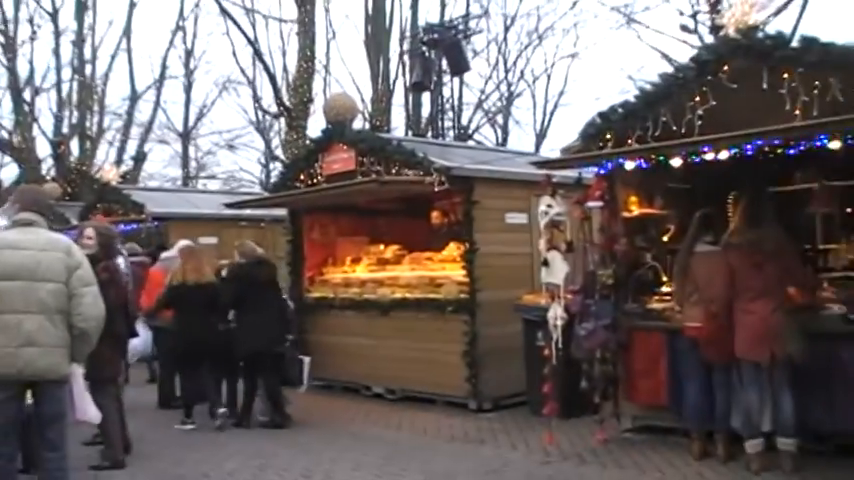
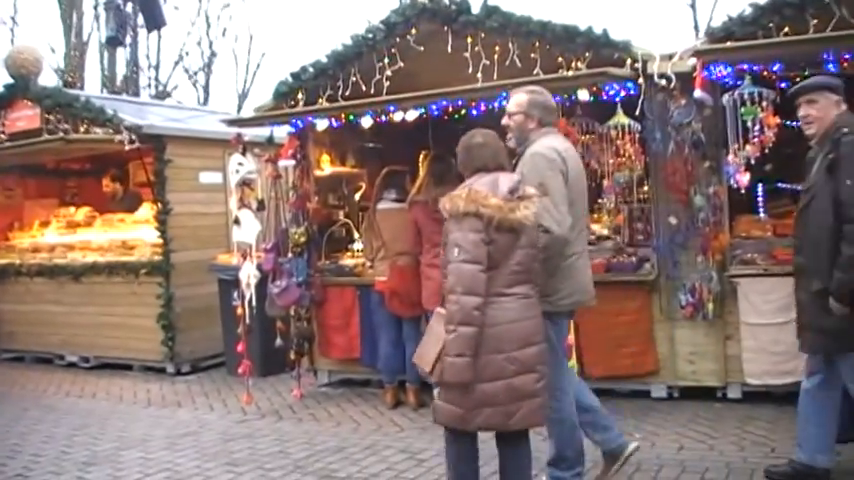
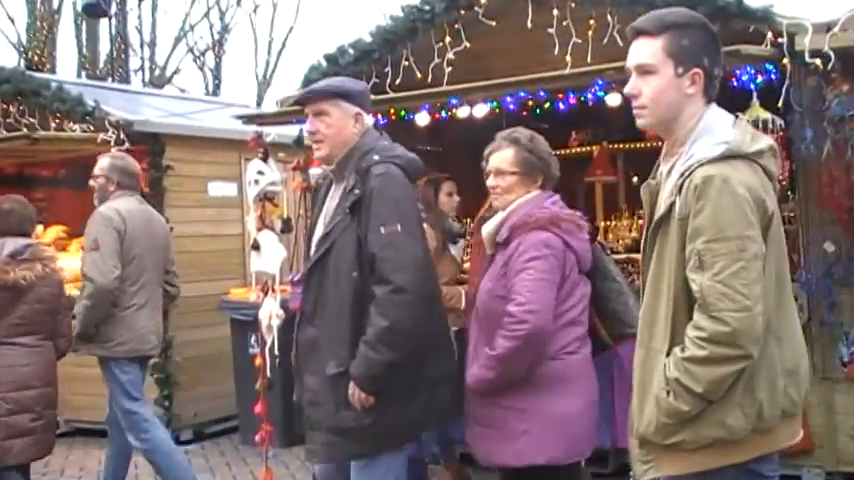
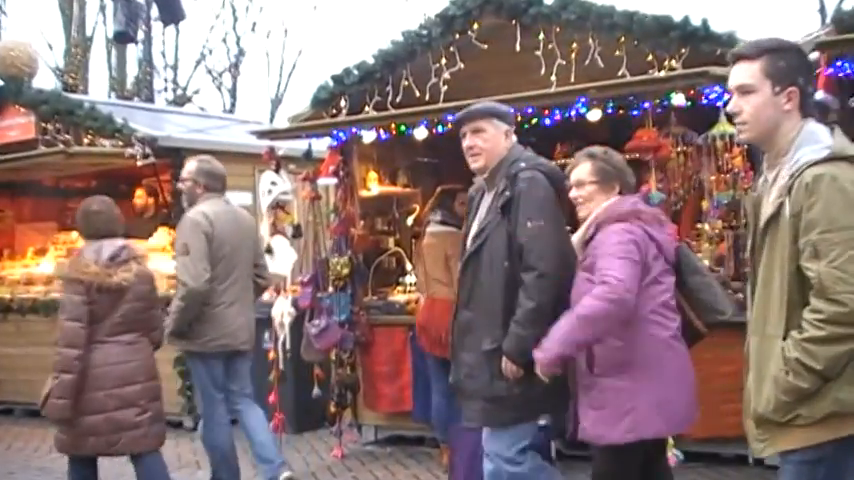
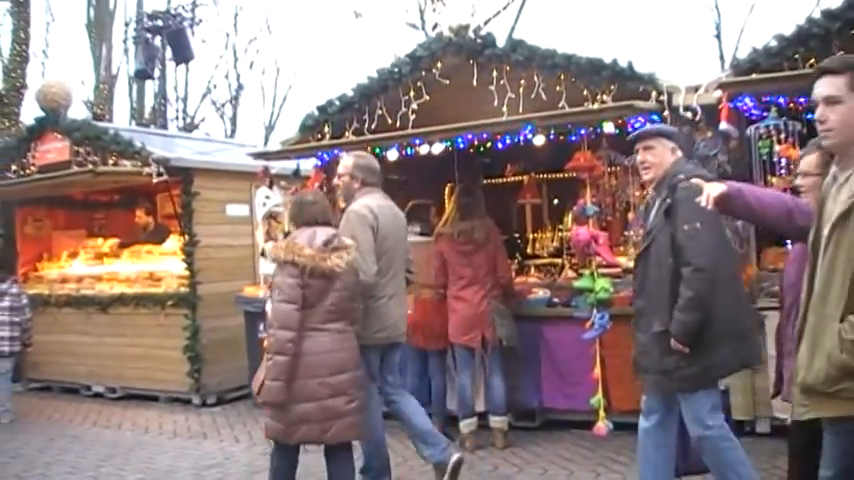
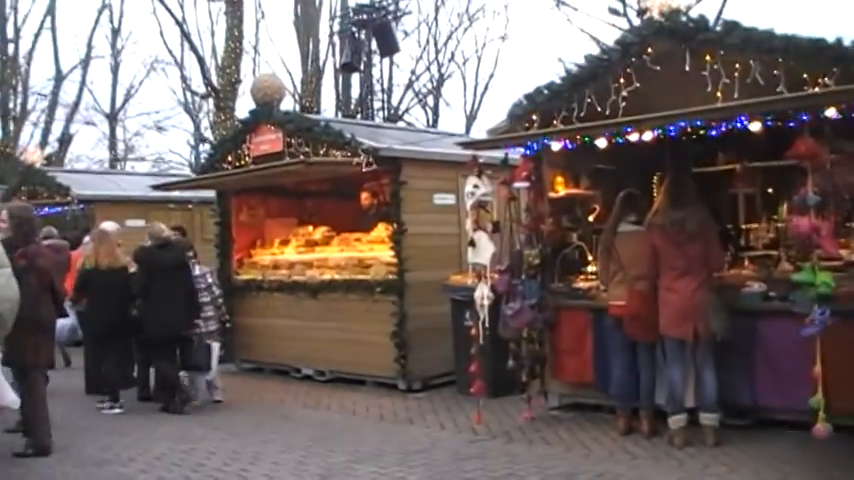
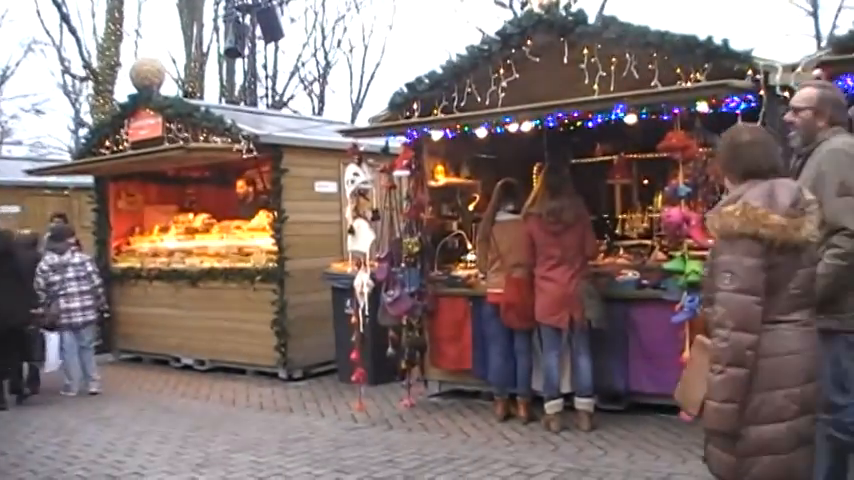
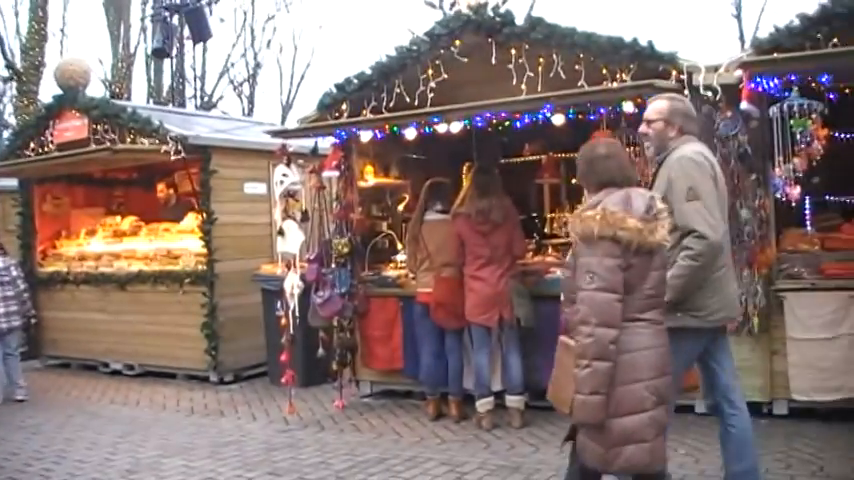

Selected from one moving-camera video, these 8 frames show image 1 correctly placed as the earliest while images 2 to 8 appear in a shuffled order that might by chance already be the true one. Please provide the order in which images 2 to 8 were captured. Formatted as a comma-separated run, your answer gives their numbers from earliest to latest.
6, 7, 8, 2, 5, 4, 3
